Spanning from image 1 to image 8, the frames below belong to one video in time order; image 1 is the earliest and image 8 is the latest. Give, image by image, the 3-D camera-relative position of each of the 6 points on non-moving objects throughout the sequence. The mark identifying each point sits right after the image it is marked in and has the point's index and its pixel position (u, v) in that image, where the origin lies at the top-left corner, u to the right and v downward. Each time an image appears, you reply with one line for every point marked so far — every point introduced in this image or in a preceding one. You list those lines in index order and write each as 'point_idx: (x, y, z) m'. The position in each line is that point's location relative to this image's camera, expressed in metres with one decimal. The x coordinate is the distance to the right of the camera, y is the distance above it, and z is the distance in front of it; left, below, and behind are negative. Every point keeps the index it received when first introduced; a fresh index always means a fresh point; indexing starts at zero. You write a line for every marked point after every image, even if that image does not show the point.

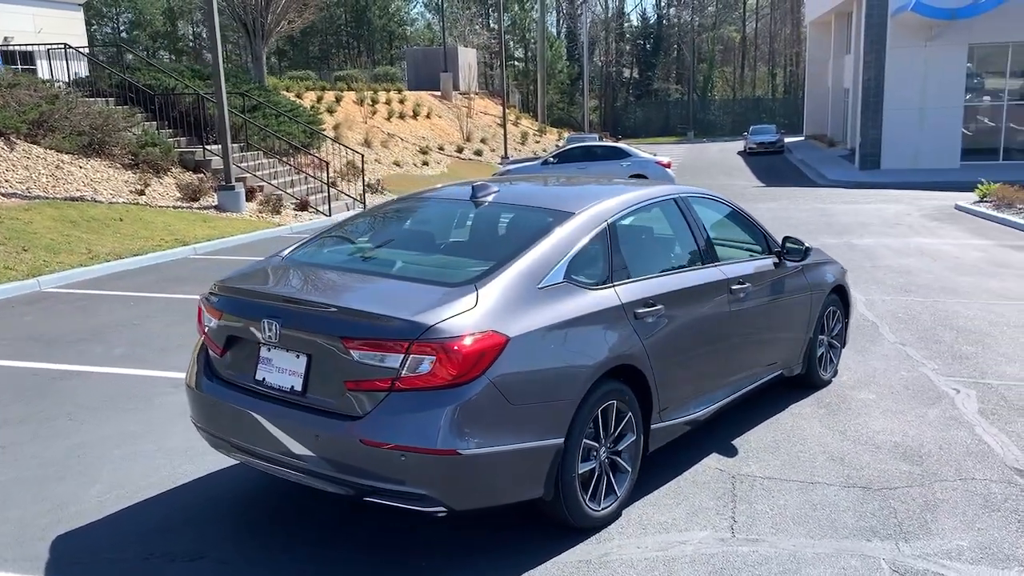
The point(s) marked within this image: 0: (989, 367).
0: (+3.9, -0.6, +7.2) m
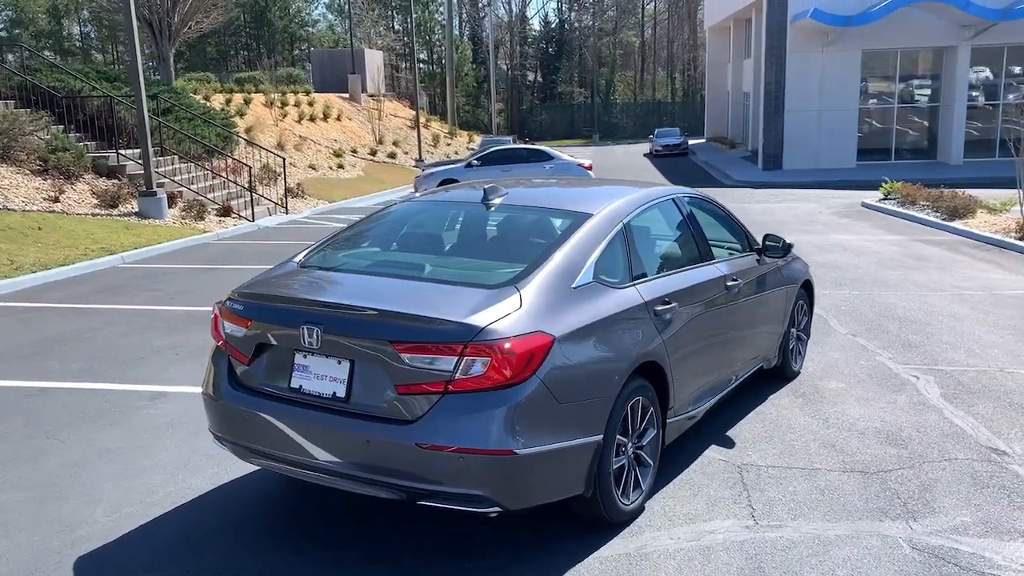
0: (+3.7, -0.6, +7.6) m
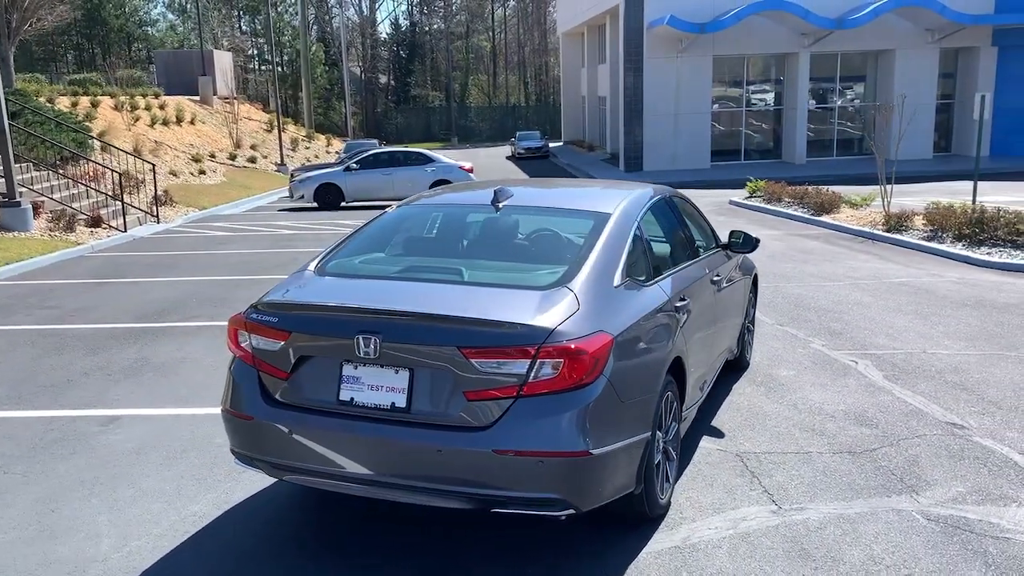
0: (+3.2, -0.5, +8.2) m
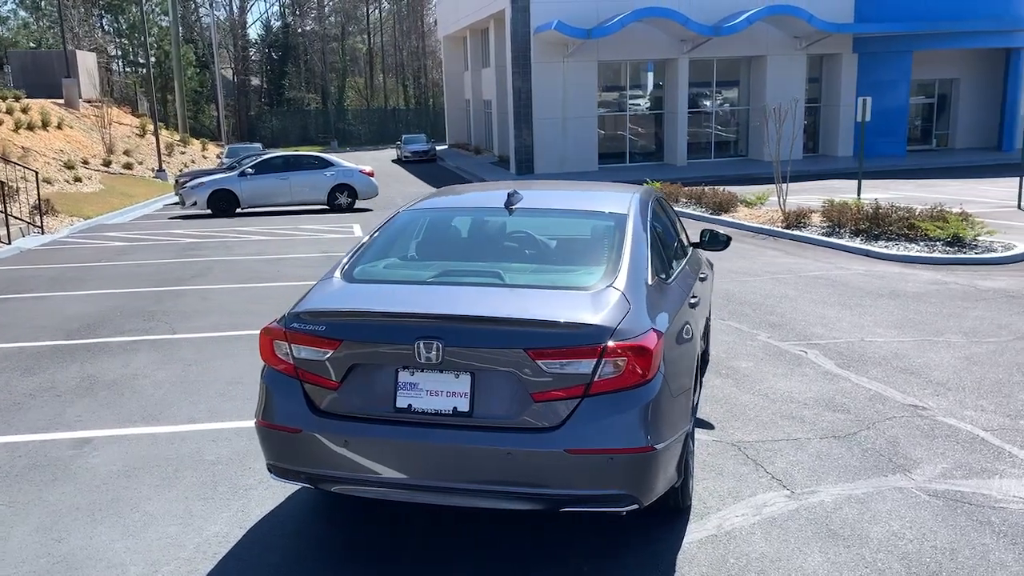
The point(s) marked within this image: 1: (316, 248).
0: (+2.8, -0.4, +8.6) m
1: (-3.5, +0.7, +15.8) m
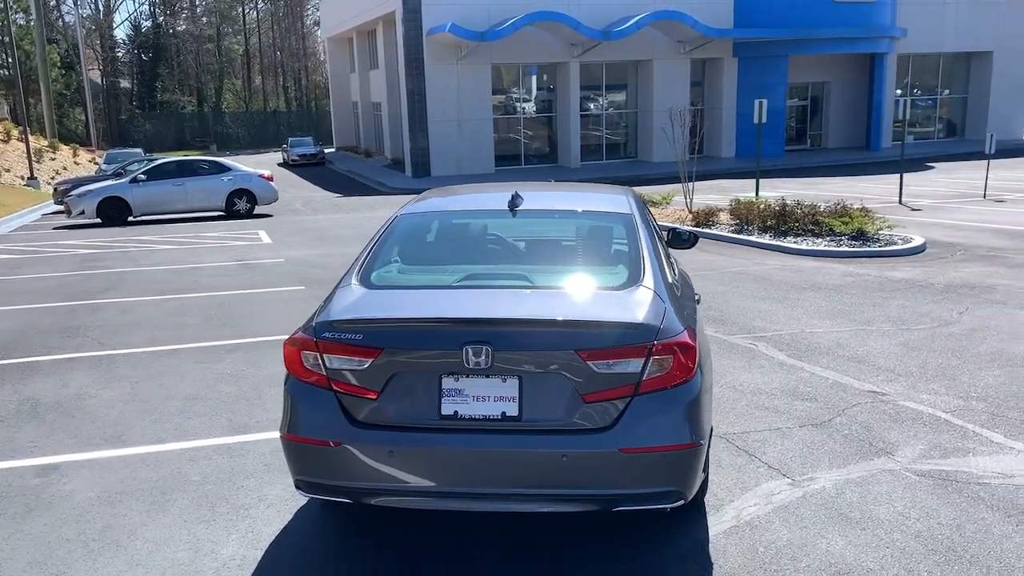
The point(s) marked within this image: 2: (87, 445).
0: (+2.4, -0.4, +8.9) m
1: (-4.9, +0.6, +15.3) m
2: (-2.7, -1.0, +5.6) m
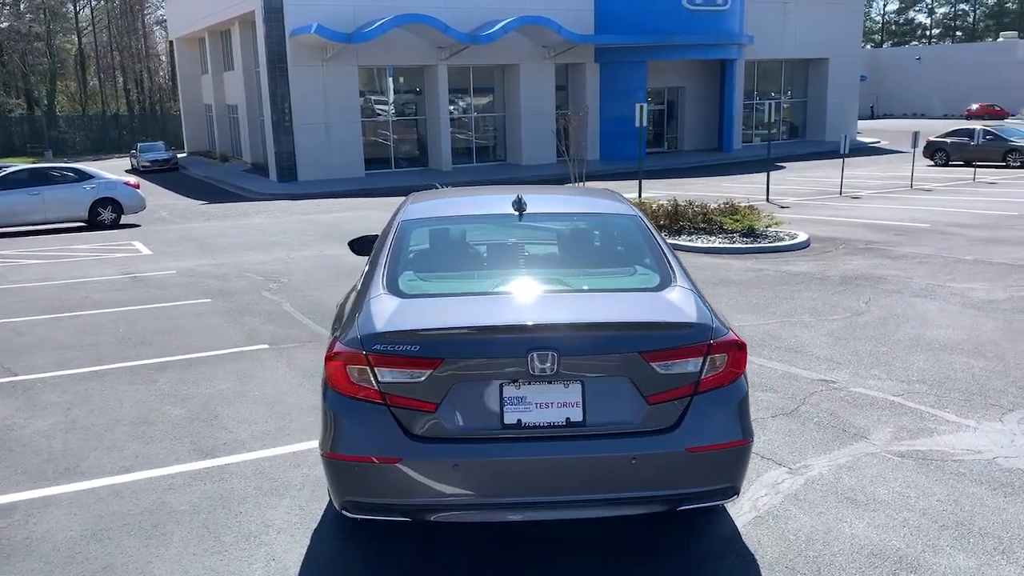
0: (+1.7, -0.3, +9.2) m
1: (-6.5, +0.3, +14.3) m
2: (-2.7, -1.1, +5.1) m
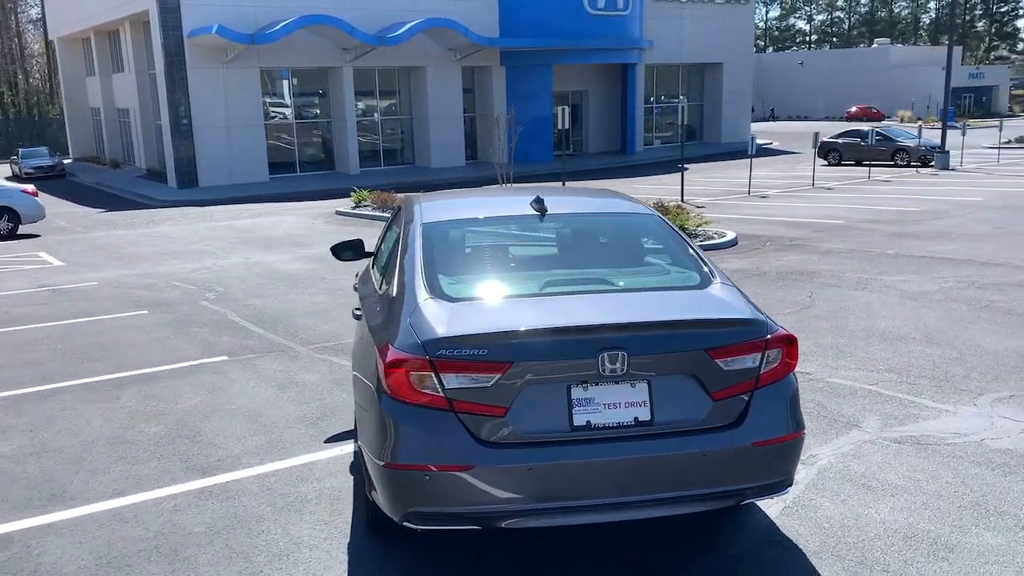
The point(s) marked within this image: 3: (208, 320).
0: (+1.3, -0.3, +9.3) m
1: (-7.4, +0.1, +13.5) m
2: (-2.6, -1.2, +4.8) m
3: (-3.4, -0.4, +9.9) m
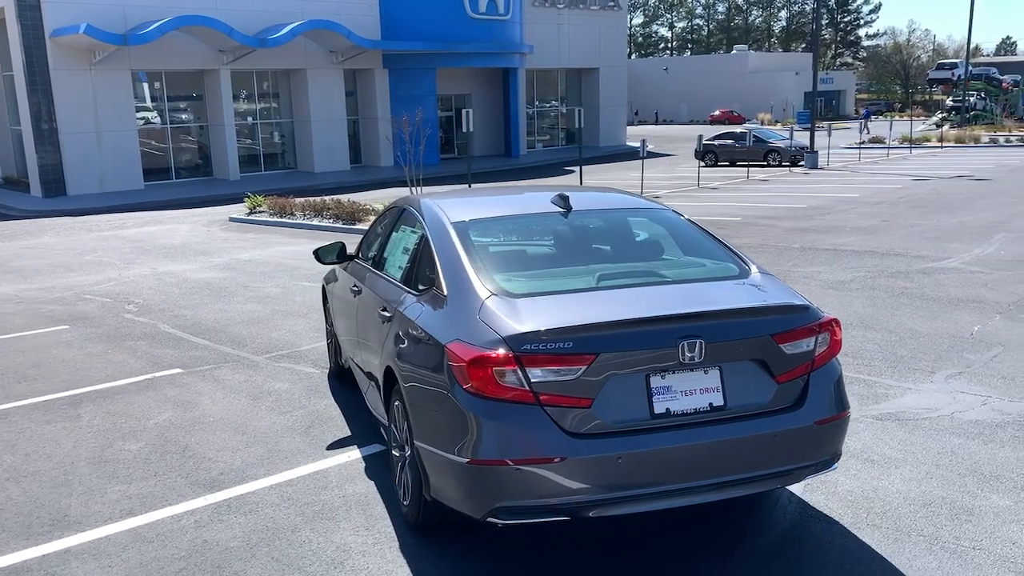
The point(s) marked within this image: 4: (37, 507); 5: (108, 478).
0: (+0.8, -0.3, +9.5) m
1: (-8.4, -0.2, +12.4) m
2: (-2.4, -1.2, +4.5) m
3: (-3.9, -0.5, +9.4) m
4: (-2.6, -1.2, +4.8) m
5: (-2.4, -1.1, +5.2) m
